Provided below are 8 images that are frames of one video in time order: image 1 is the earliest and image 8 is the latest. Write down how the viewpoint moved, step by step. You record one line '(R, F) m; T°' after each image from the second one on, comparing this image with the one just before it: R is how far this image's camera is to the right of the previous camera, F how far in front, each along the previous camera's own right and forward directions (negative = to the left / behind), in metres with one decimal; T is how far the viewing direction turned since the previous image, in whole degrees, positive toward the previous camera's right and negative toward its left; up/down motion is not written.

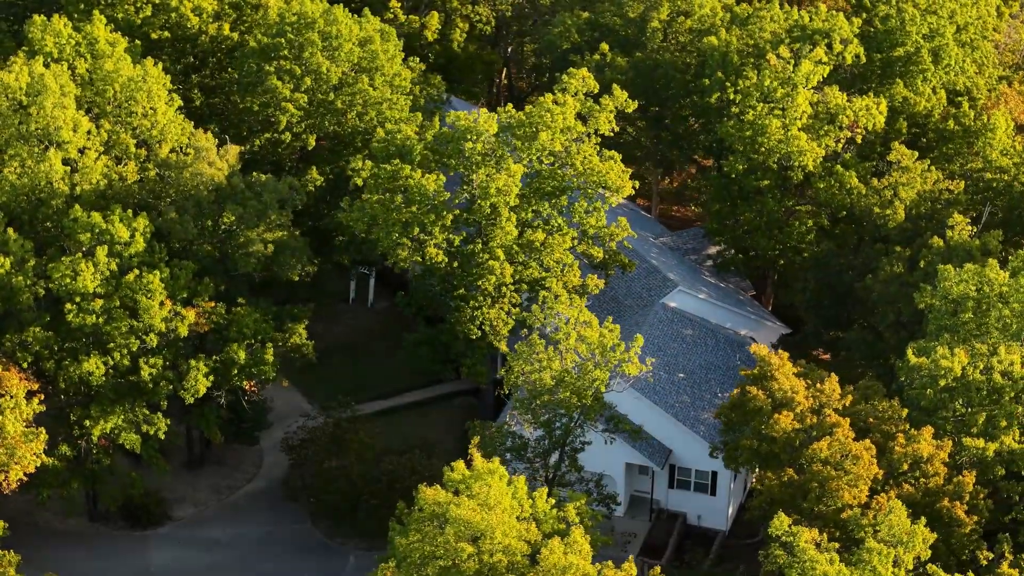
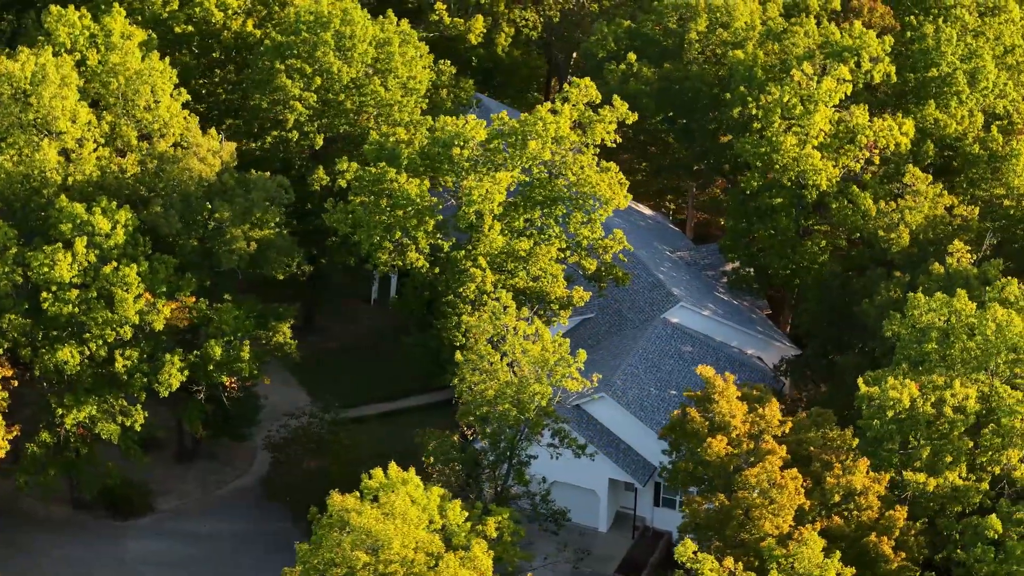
(+3.9, +0.5) m; -5°
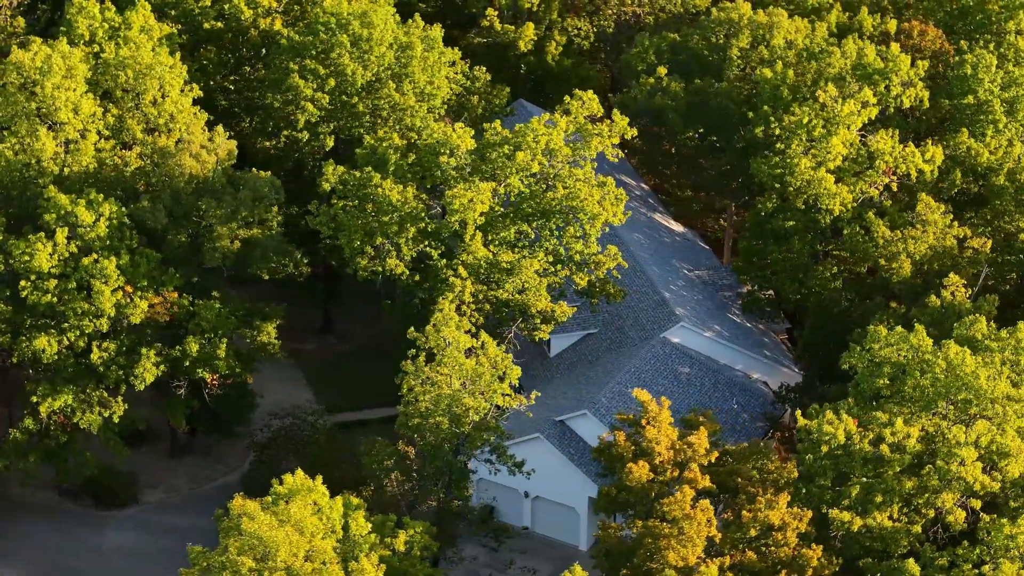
(+4.3, +0.6) m; -5°
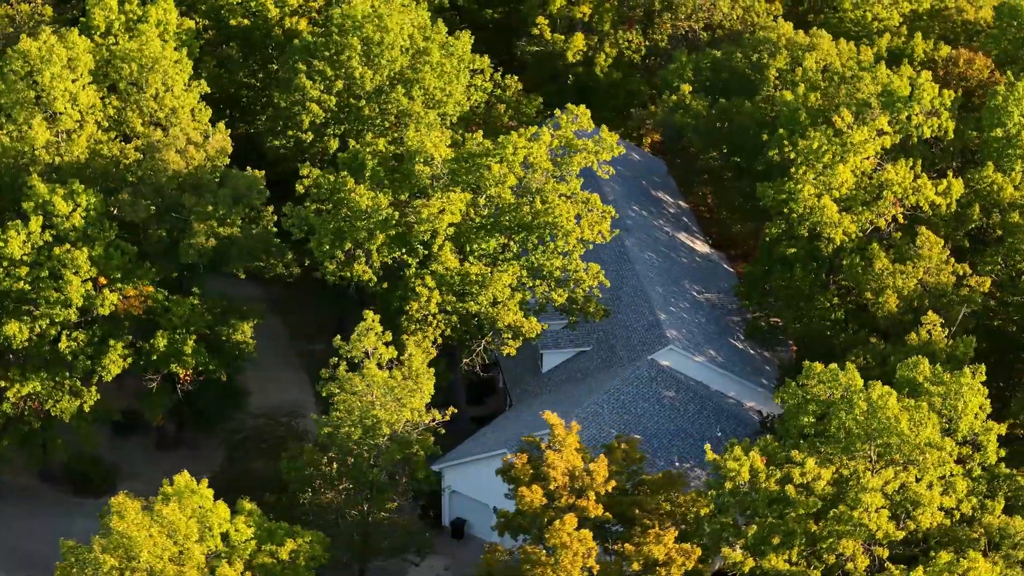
(+4.9, +0.7) m; -6°
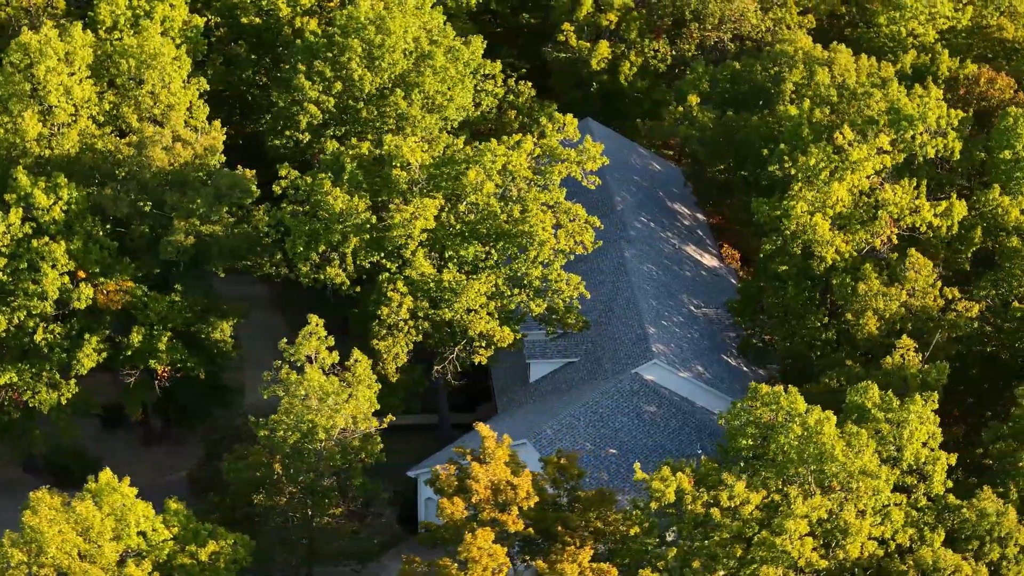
(+3.1, +0.4) m; -4°
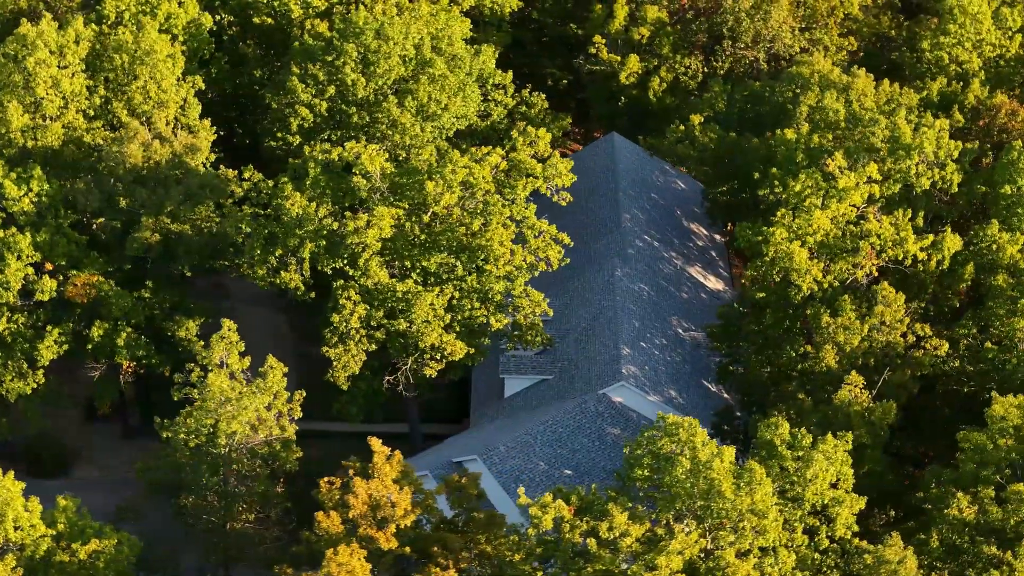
(+4.6, +0.7) m; -5°
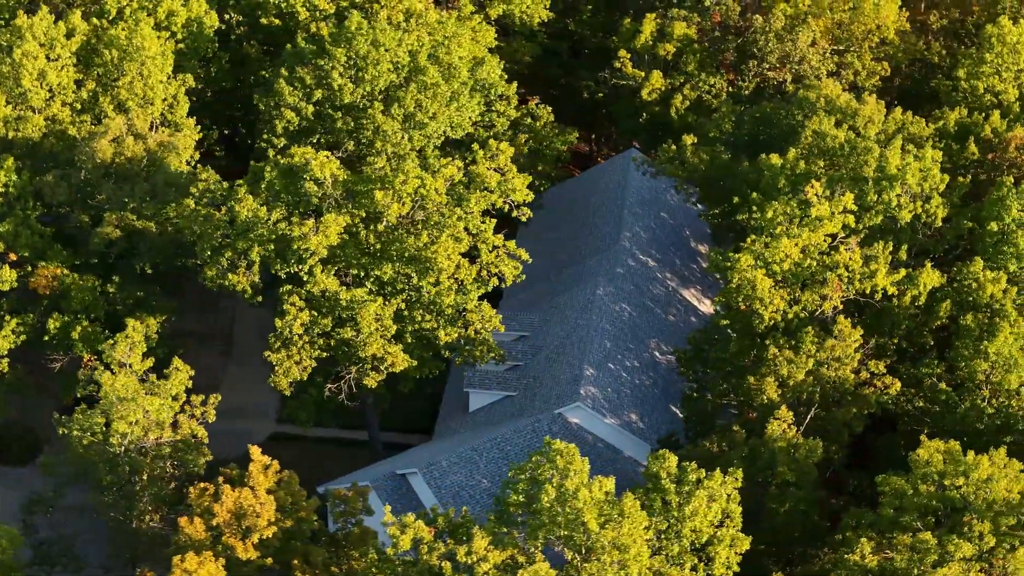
(+4.8, +0.7) m; -6°
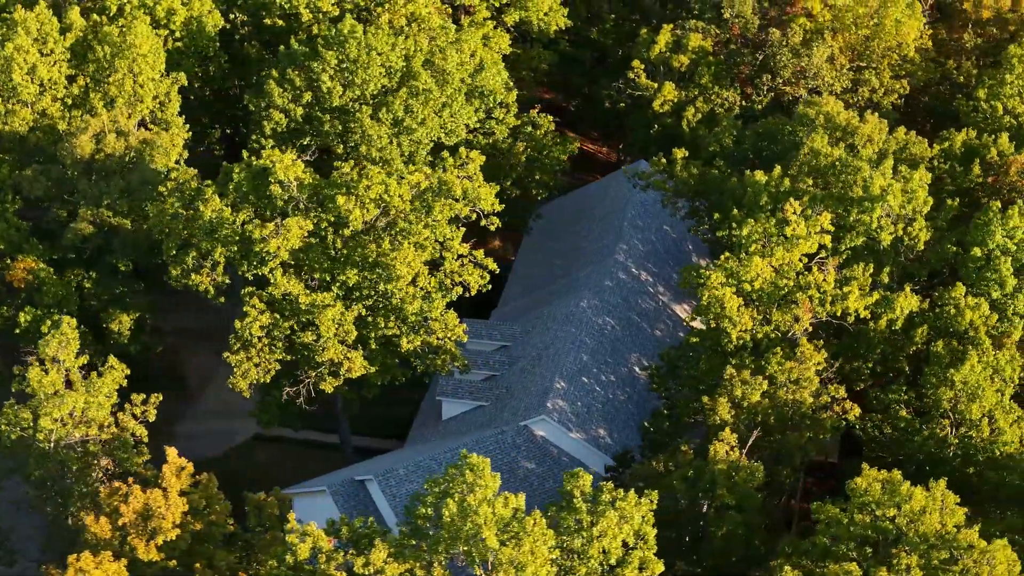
(+3.3, +0.4) m; -4°
